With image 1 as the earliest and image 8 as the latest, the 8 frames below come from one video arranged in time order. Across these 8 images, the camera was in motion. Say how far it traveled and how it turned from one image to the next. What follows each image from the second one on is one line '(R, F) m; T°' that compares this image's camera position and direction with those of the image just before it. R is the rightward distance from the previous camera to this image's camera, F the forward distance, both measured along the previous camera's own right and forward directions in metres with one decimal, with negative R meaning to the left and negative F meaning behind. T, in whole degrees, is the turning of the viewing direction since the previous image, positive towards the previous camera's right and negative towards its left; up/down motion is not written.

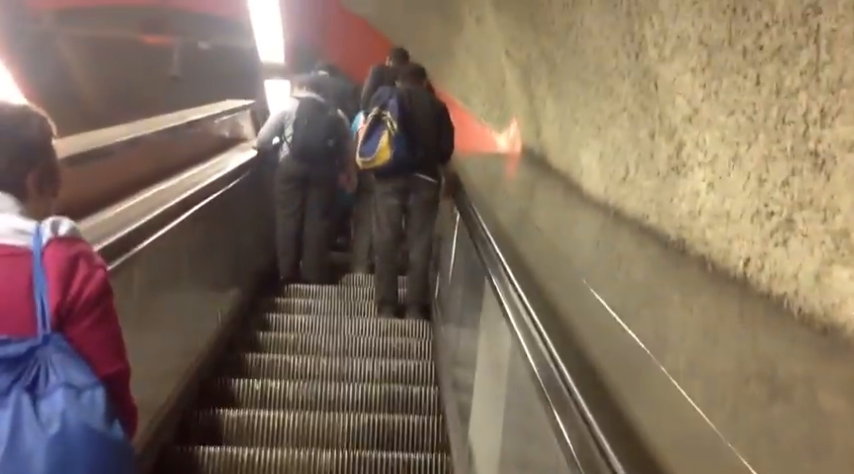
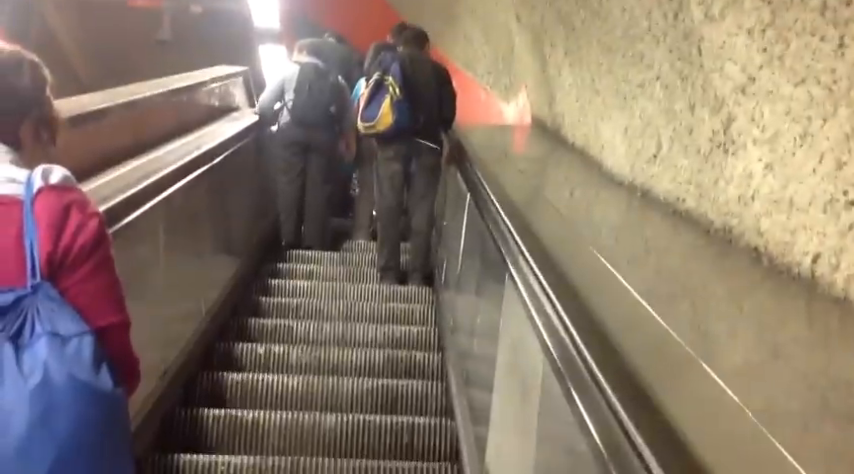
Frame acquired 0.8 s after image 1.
(0.0, +0.3) m; 0°
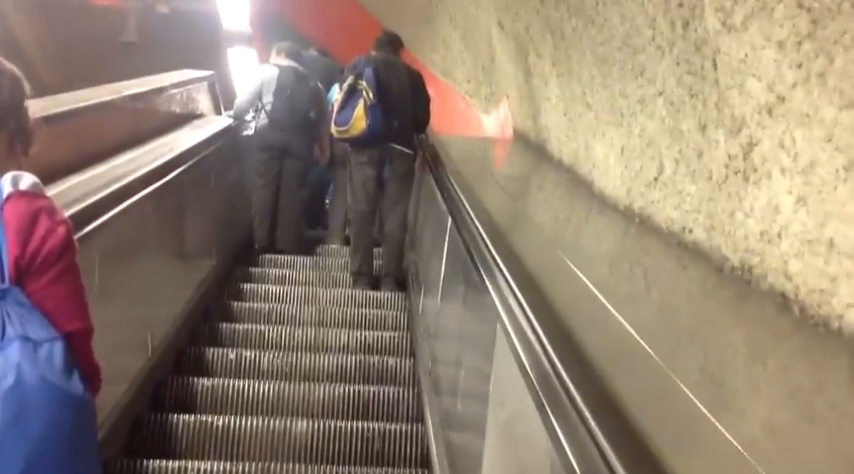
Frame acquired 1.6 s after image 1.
(0.0, +0.2) m; +2°
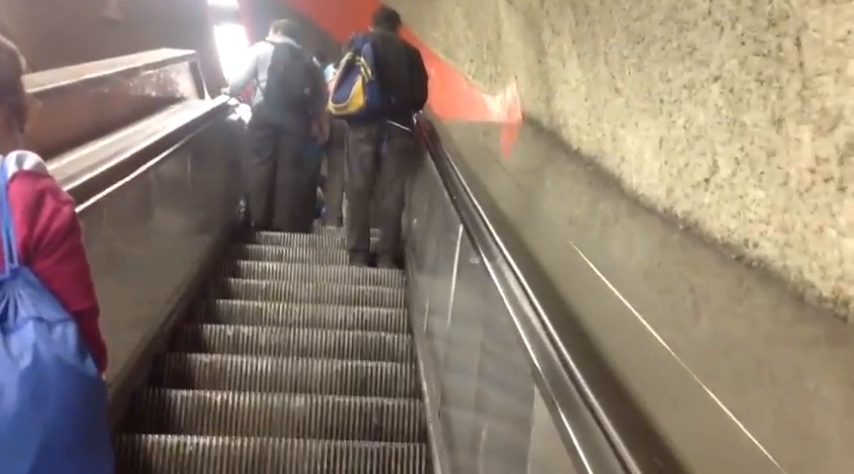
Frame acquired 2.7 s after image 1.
(0.0, +0.3) m; 0°
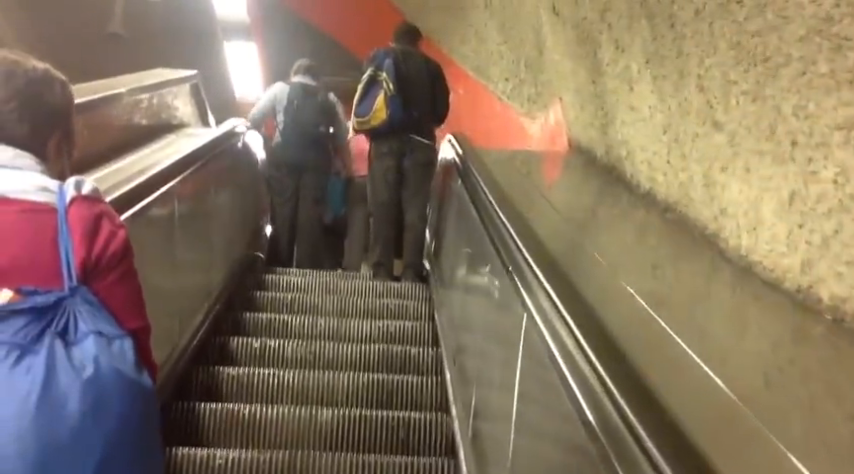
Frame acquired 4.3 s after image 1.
(-0.1, +0.5) m; -1°
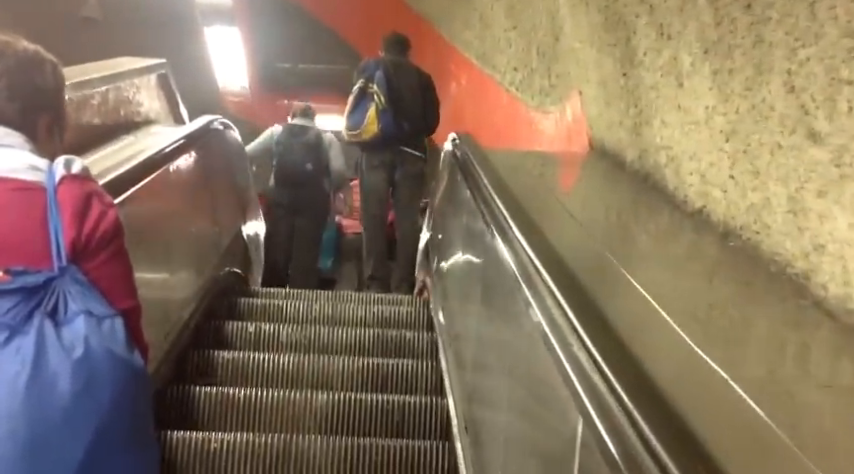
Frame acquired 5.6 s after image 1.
(0.0, +0.4) m; 0°
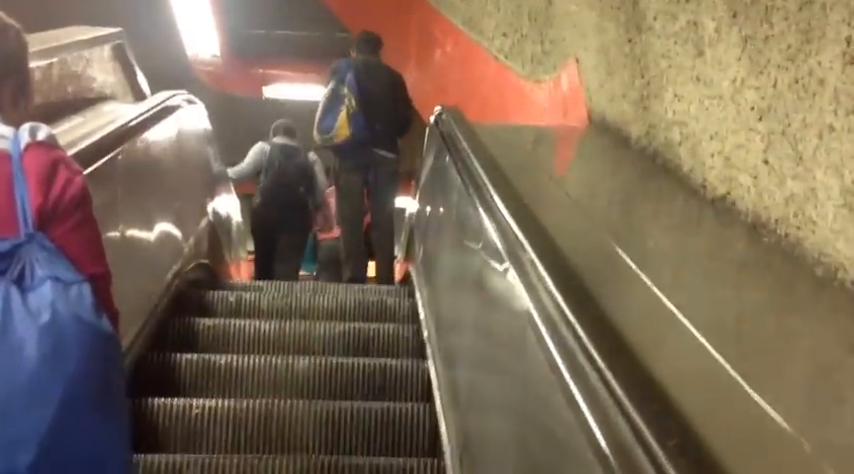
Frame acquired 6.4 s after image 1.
(0.0, +0.2) m; +1°
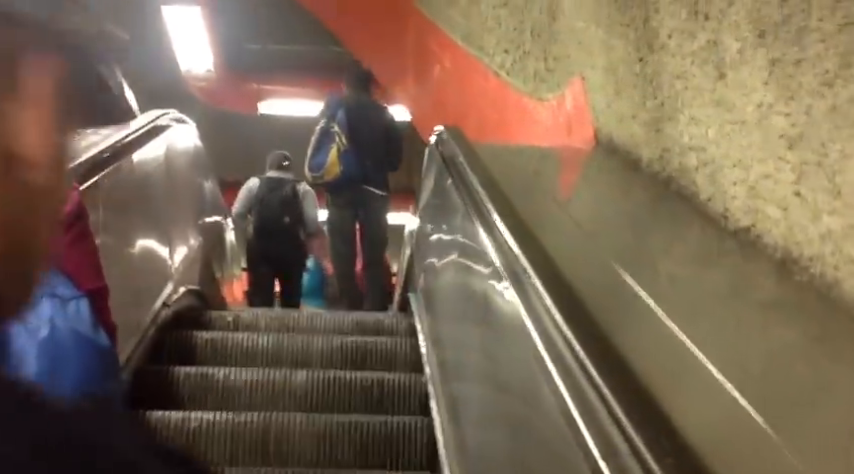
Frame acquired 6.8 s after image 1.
(0.0, +0.1) m; 0°
